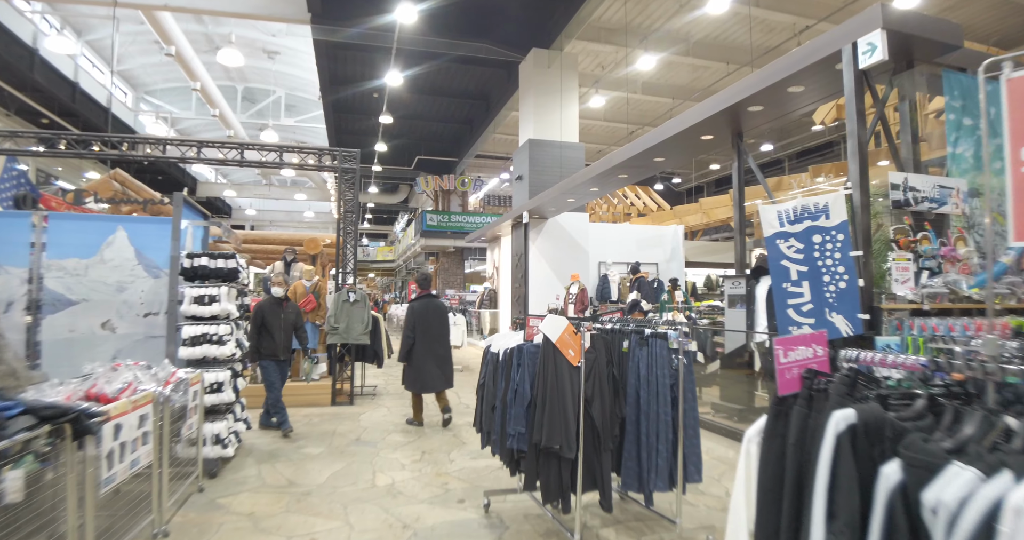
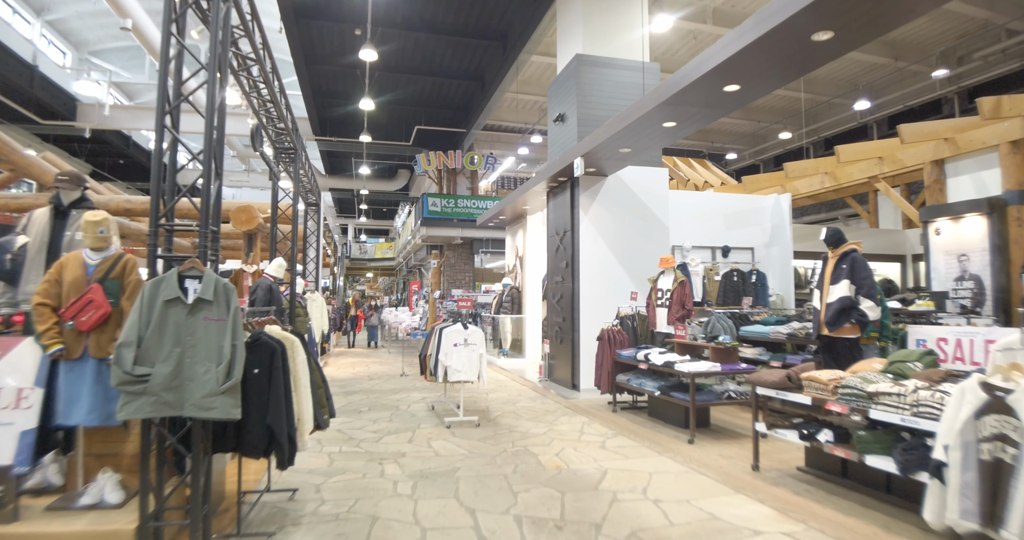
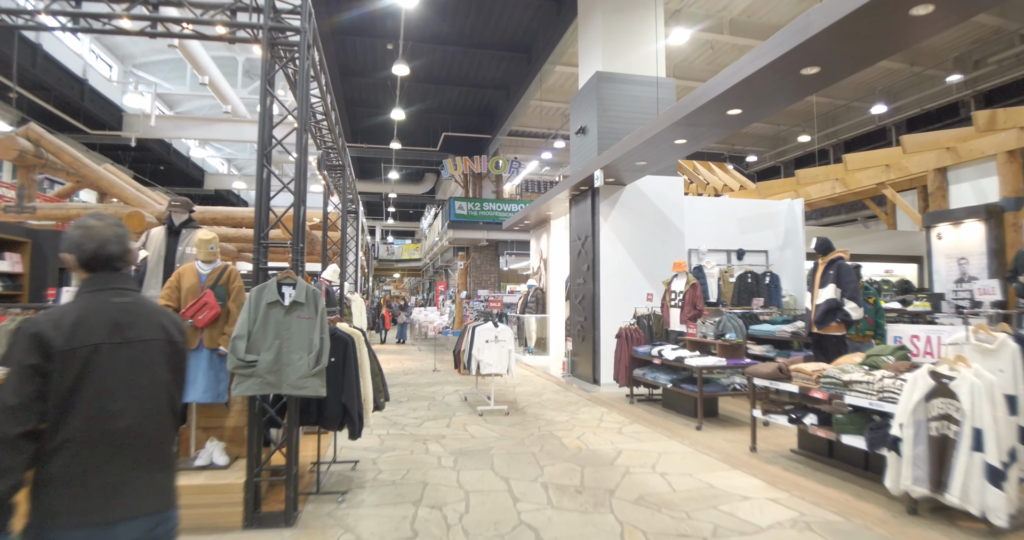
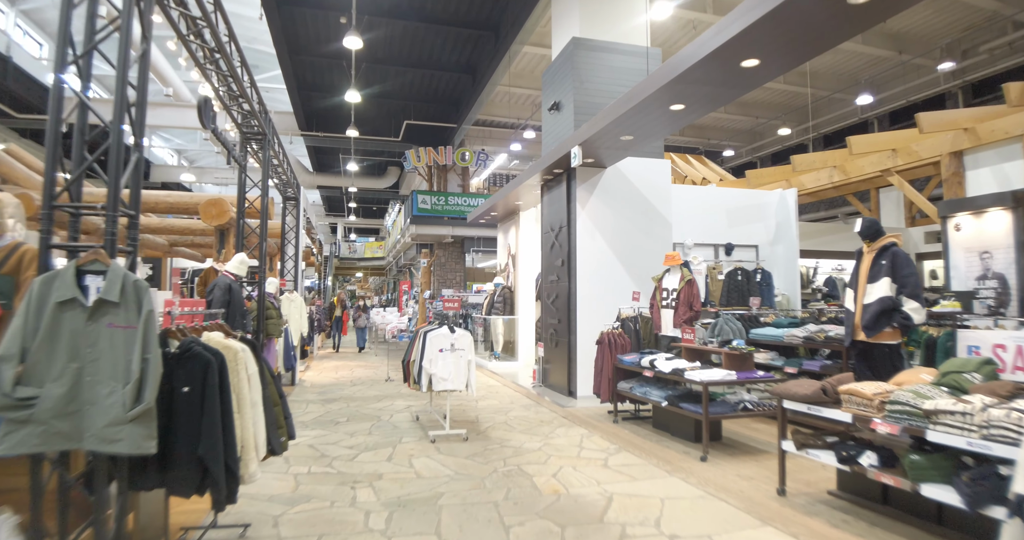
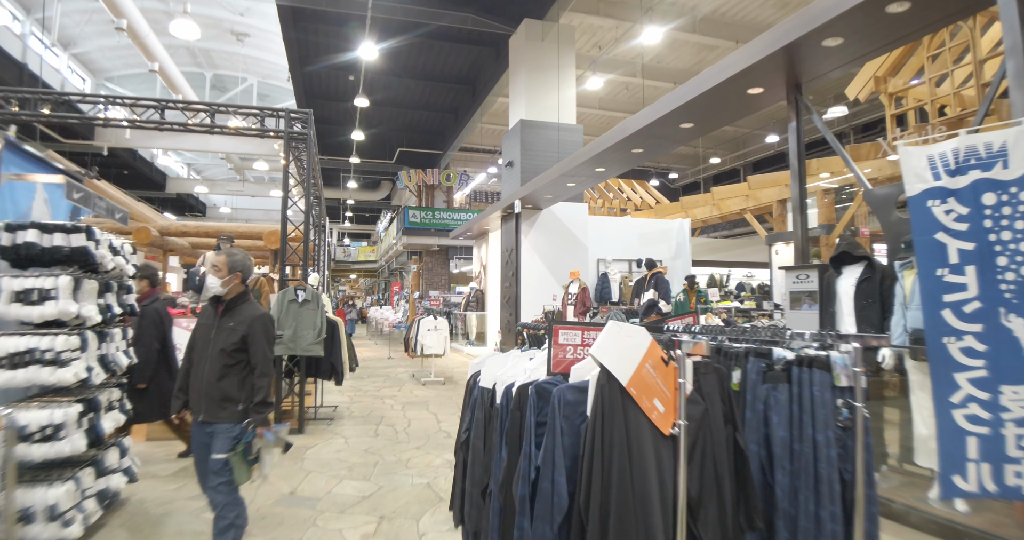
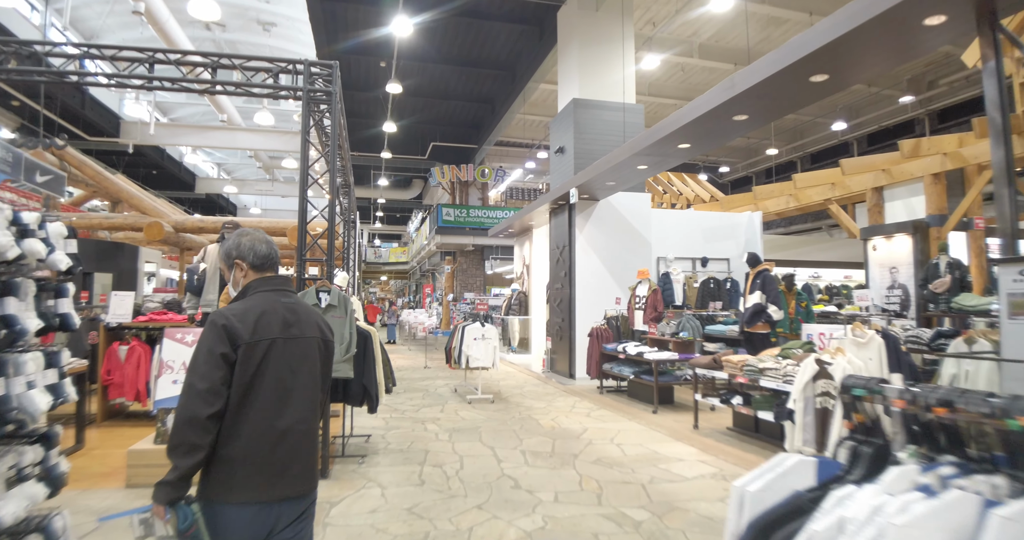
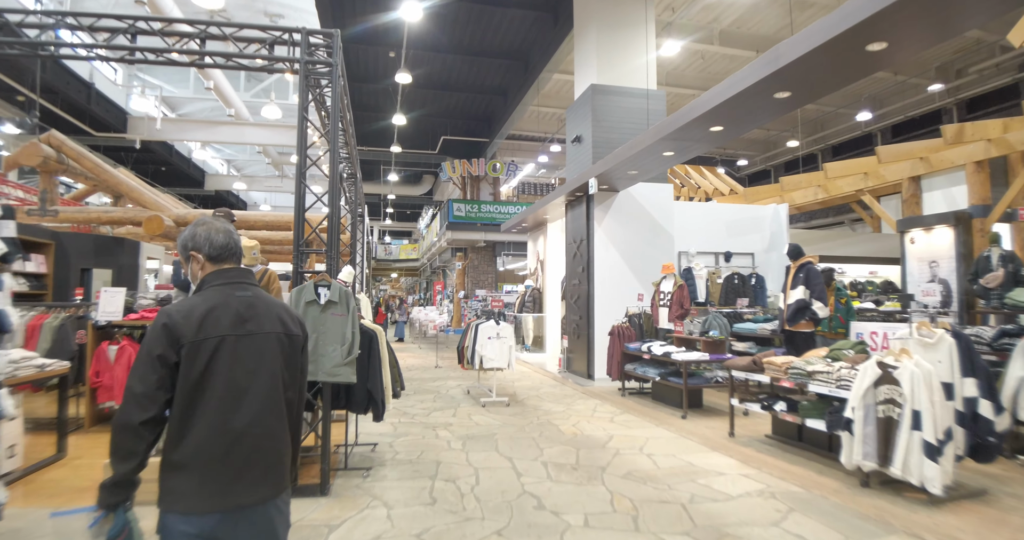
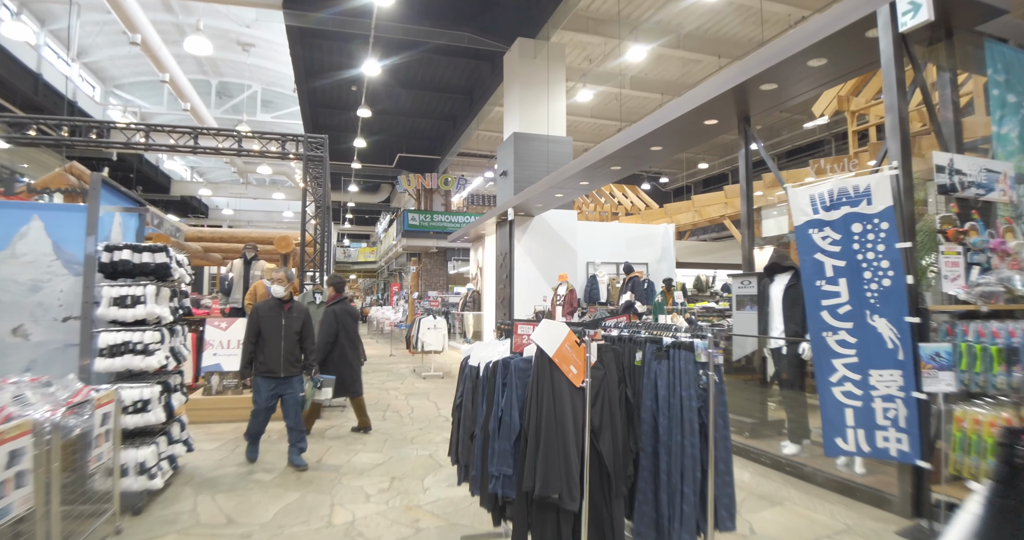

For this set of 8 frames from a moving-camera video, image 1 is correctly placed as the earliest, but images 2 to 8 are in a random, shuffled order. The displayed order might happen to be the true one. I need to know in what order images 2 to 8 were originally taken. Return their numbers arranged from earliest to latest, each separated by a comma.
8, 5, 6, 7, 3, 2, 4
